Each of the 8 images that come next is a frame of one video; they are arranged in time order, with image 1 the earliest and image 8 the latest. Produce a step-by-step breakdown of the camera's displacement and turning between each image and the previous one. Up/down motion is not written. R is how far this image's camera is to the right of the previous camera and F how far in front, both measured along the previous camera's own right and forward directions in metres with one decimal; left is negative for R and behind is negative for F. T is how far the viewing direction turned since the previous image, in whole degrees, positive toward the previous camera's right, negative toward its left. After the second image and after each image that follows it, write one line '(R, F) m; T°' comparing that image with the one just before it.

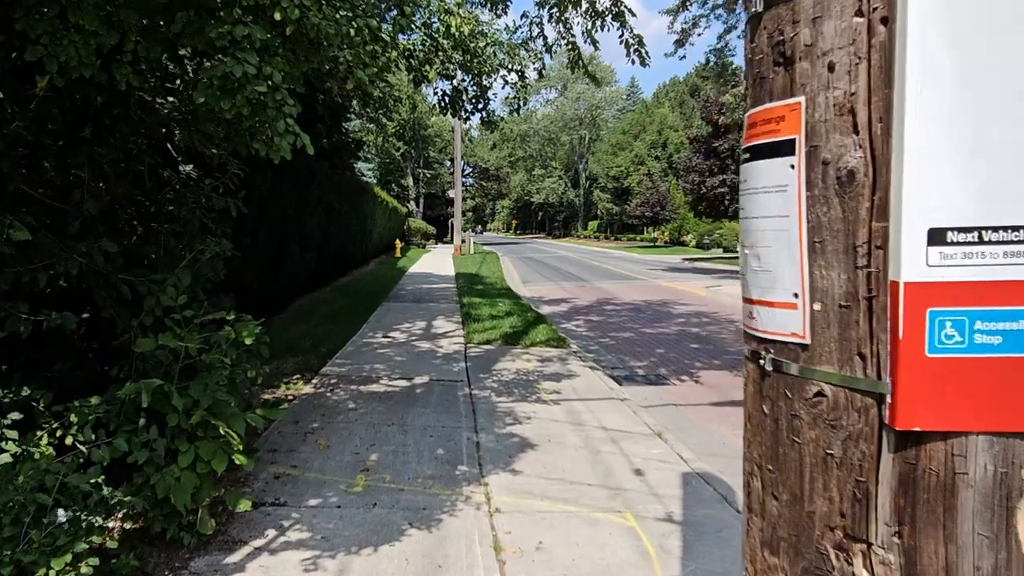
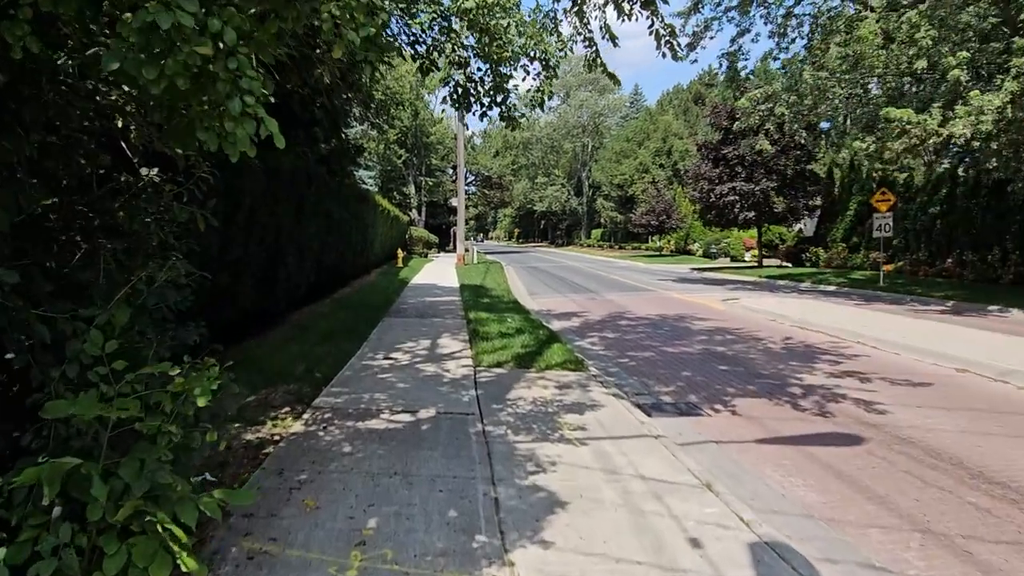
(-0.1, +0.8) m; 0°
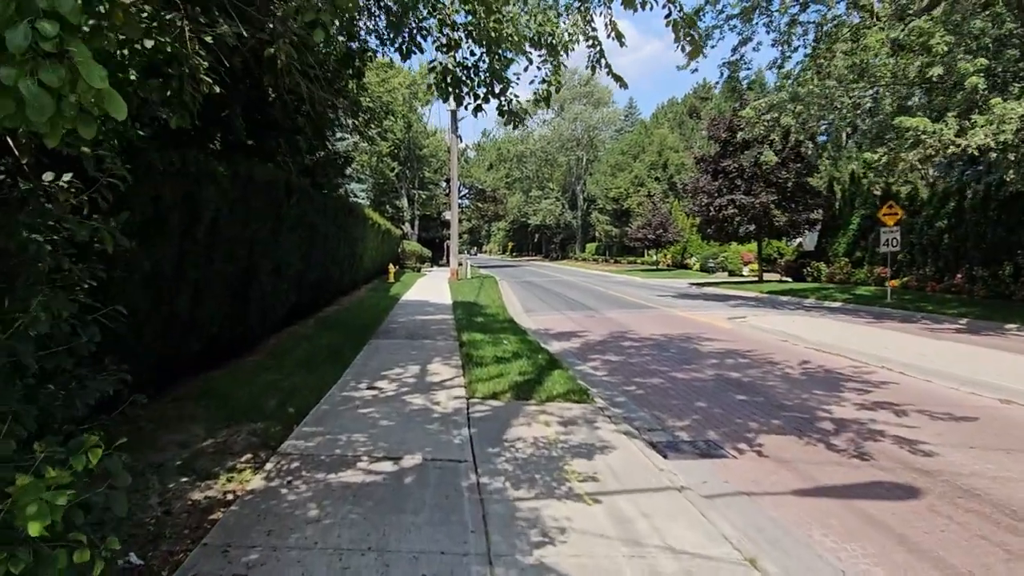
(0.0, +0.8) m; 0°
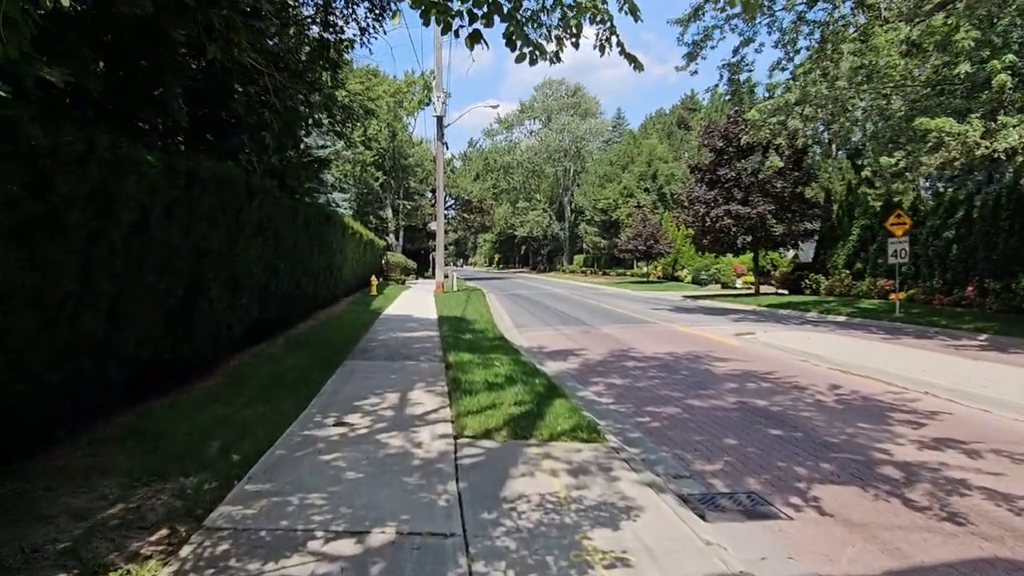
(-0.1, +1.2) m; +1°
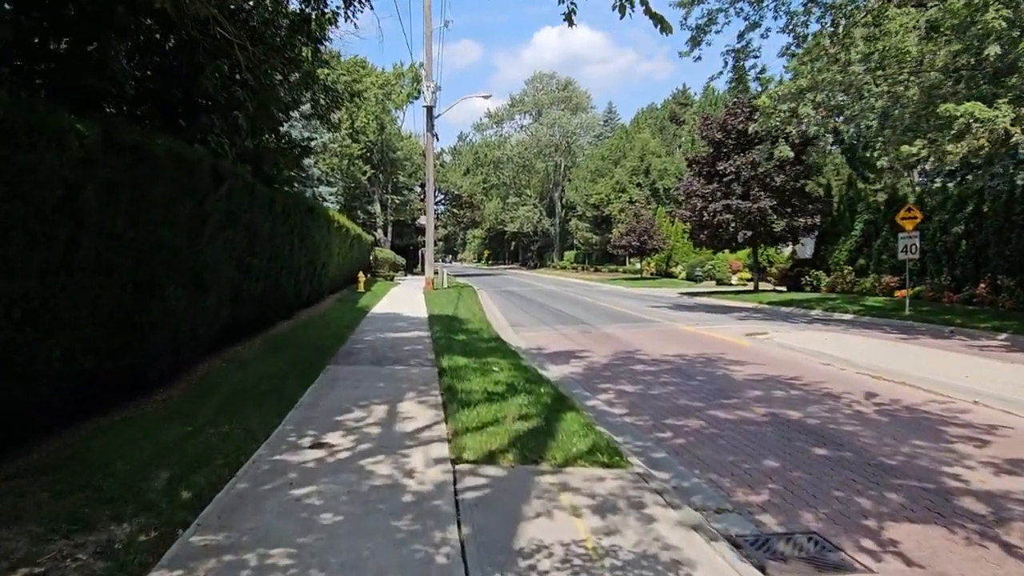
(-0.1, +1.0) m; +1°
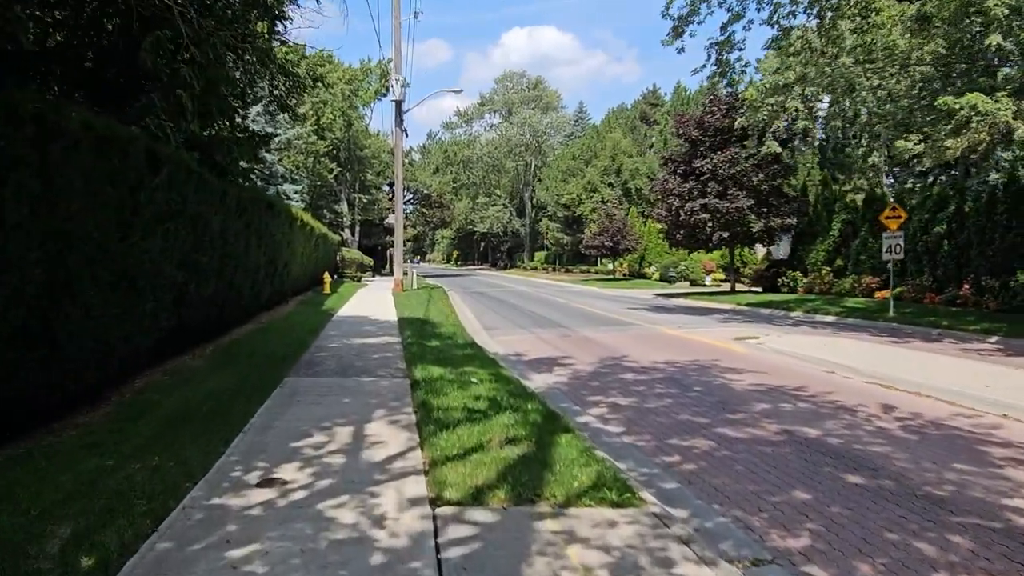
(-0.1, +0.9) m; +2°
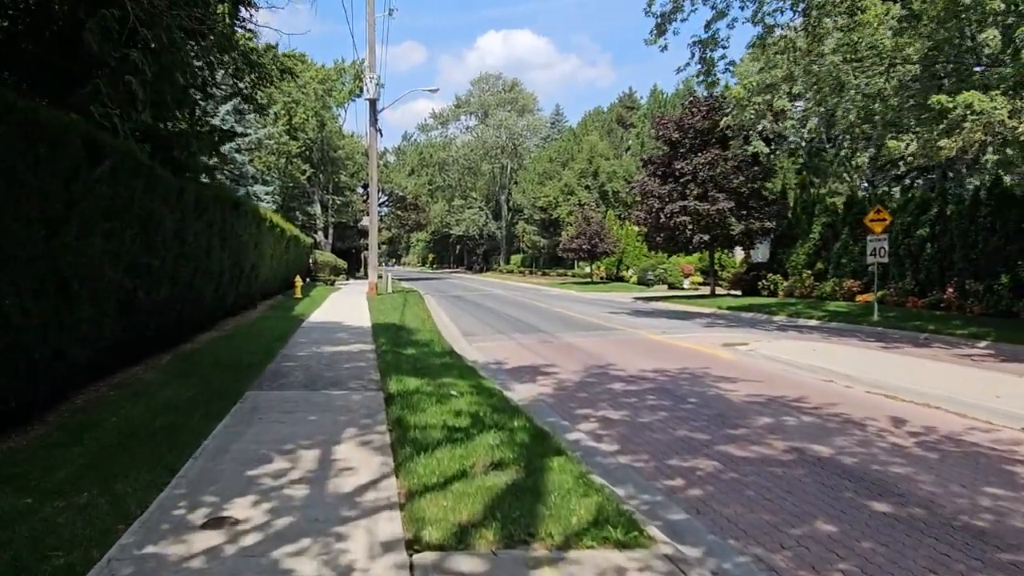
(-0.1, +0.6) m; +2°
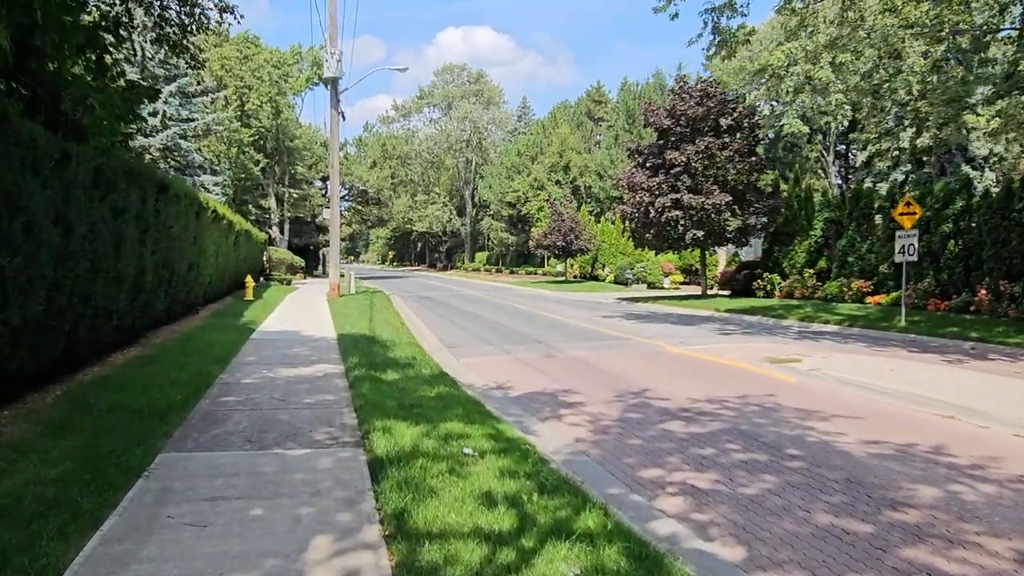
(-0.6, +2.4) m; +3°
